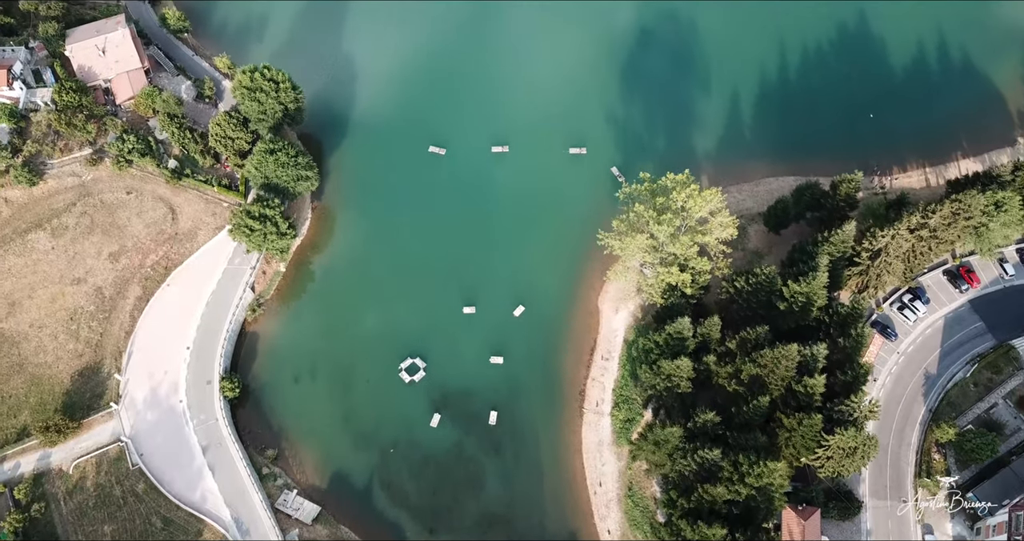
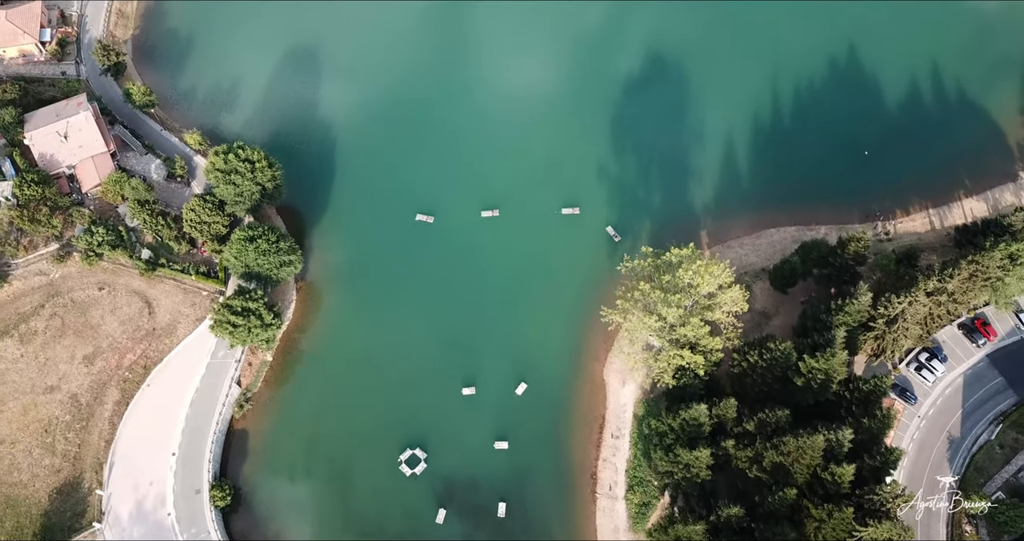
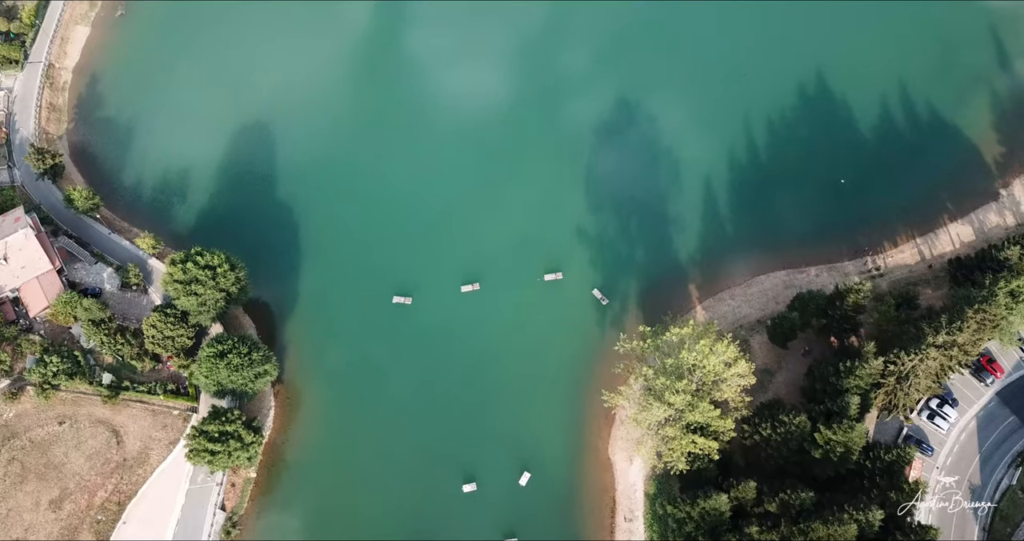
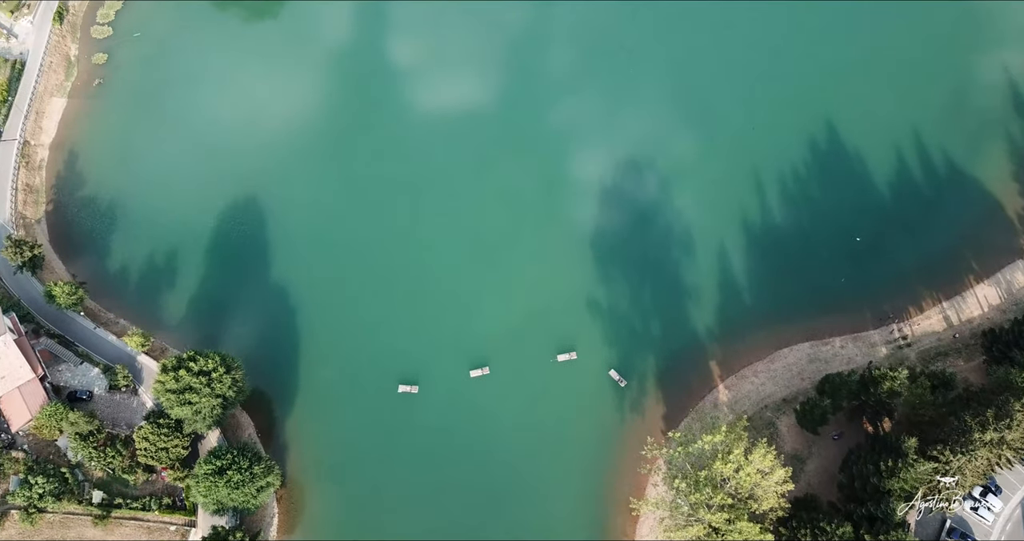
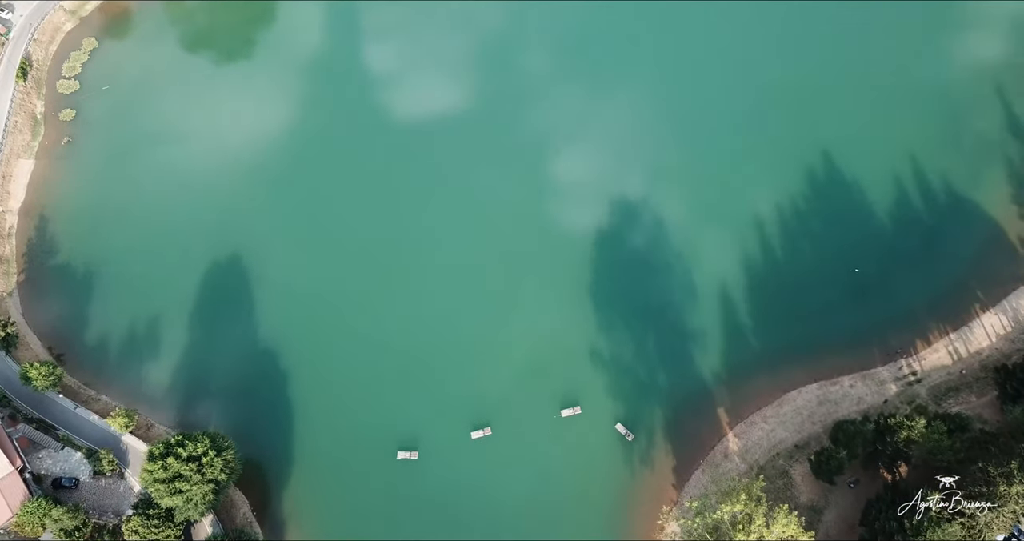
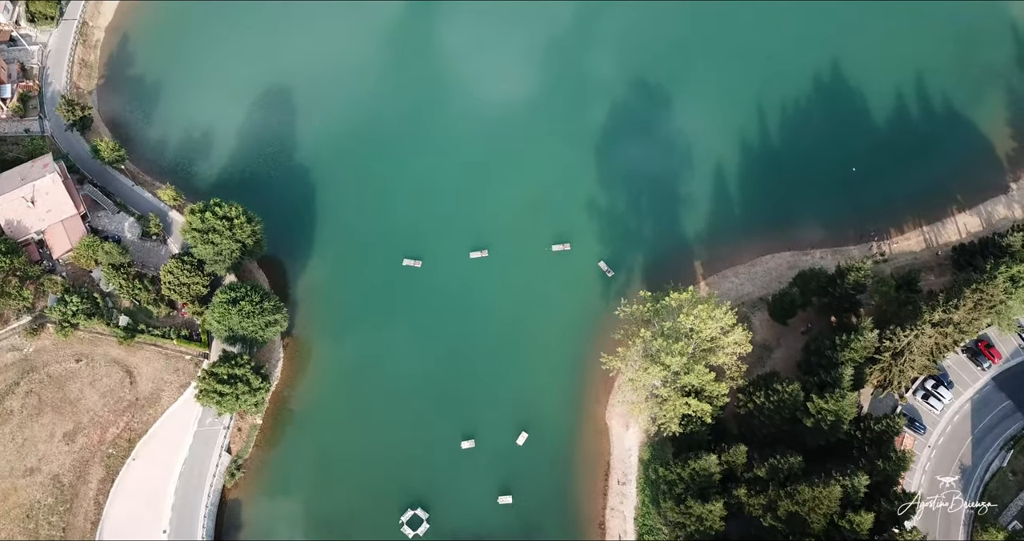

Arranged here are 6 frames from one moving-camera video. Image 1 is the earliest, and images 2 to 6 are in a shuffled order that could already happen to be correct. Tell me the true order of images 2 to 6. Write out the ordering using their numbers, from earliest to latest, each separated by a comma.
2, 6, 3, 4, 5
